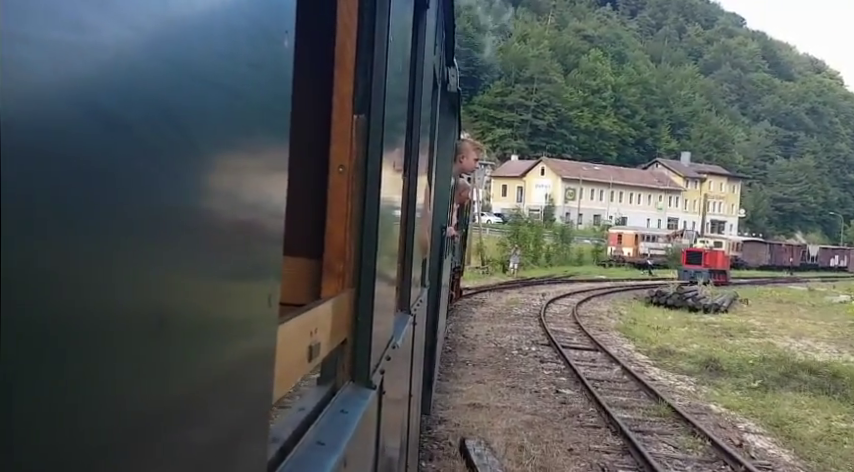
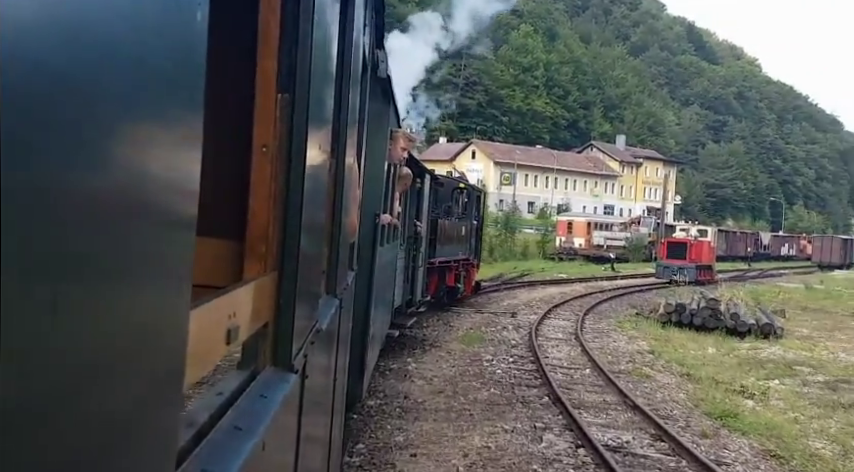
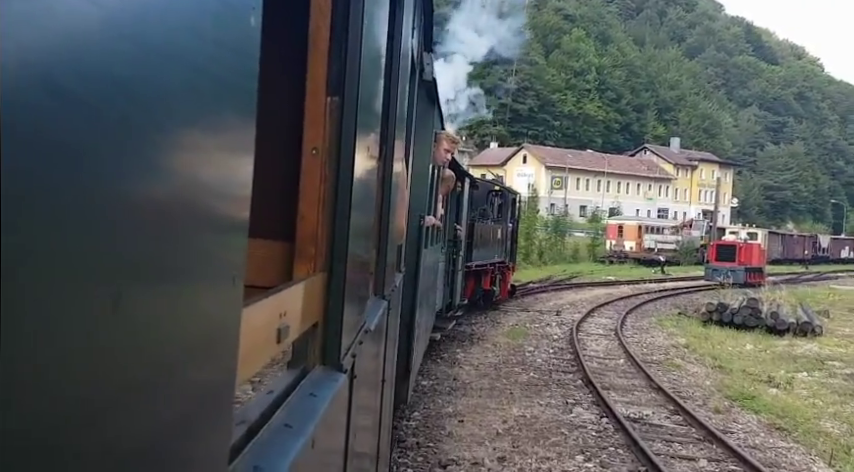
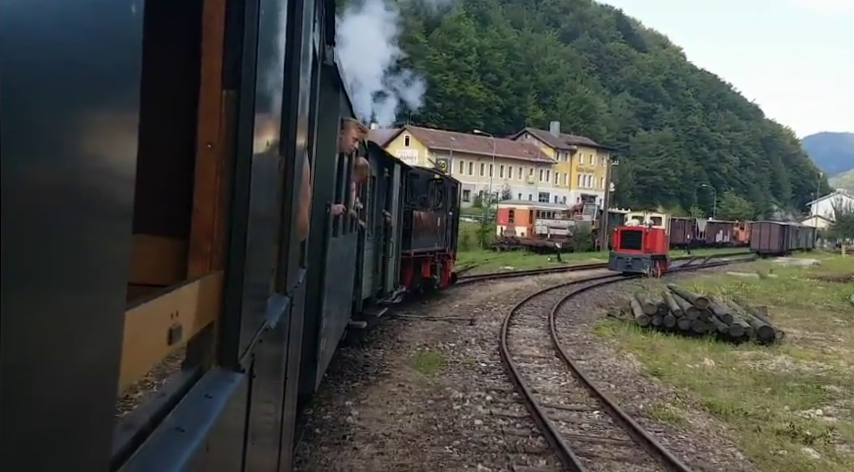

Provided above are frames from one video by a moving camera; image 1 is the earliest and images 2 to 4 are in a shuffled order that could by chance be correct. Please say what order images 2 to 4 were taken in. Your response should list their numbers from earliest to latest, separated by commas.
3, 2, 4
